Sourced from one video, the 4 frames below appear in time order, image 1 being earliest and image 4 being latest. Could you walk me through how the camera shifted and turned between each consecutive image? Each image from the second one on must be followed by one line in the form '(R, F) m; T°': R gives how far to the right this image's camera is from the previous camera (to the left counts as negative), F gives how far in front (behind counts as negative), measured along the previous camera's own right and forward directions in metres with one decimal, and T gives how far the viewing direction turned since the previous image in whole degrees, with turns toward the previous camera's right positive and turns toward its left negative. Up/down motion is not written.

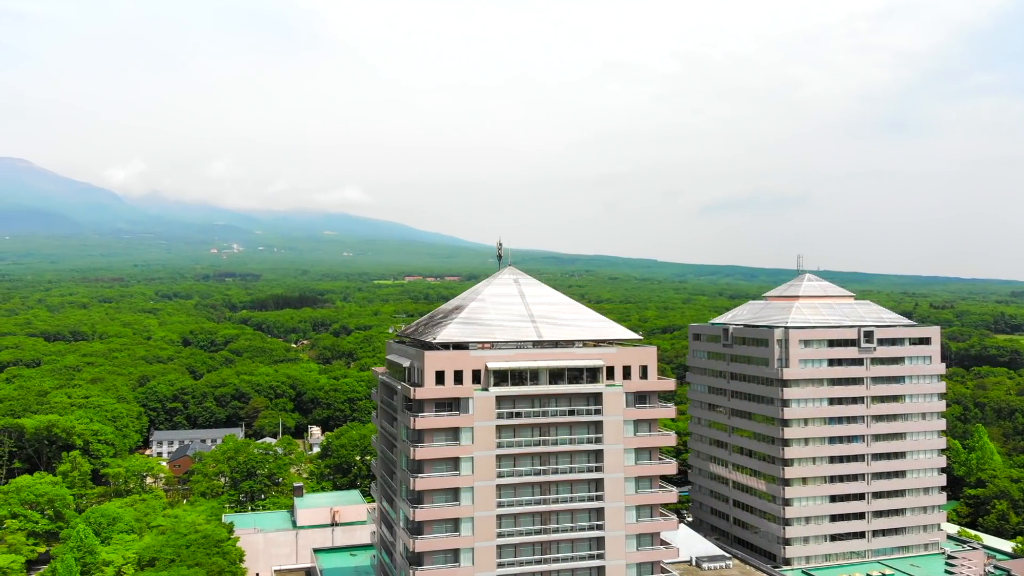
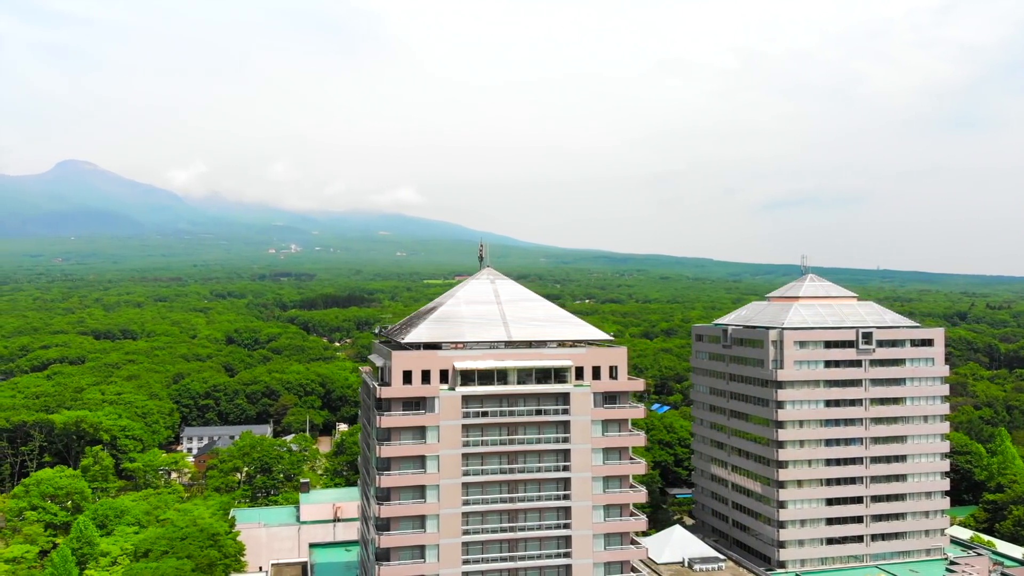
(+3.6, -0.4) m; -3°
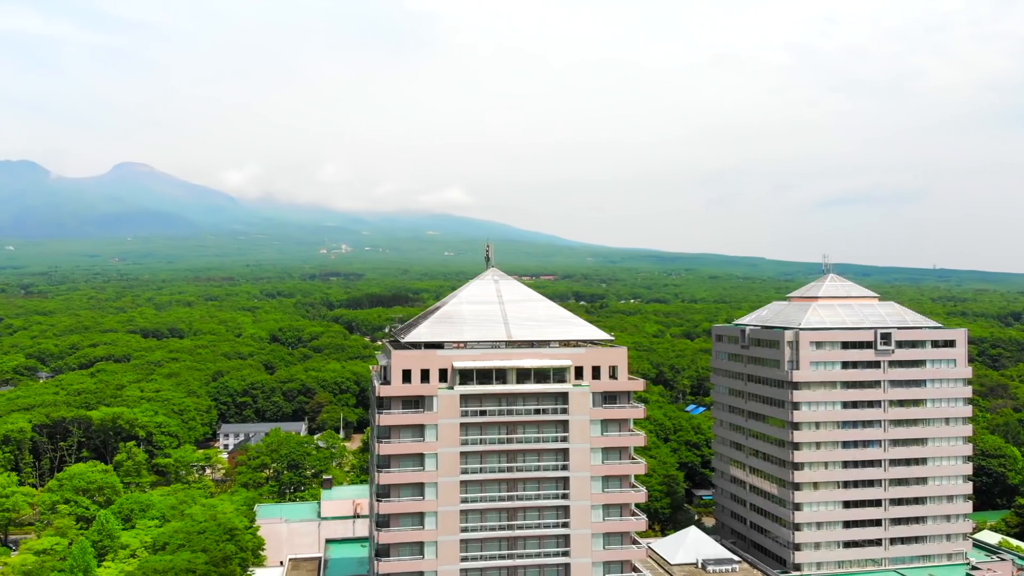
(+2.1, -0.3) m; -3°
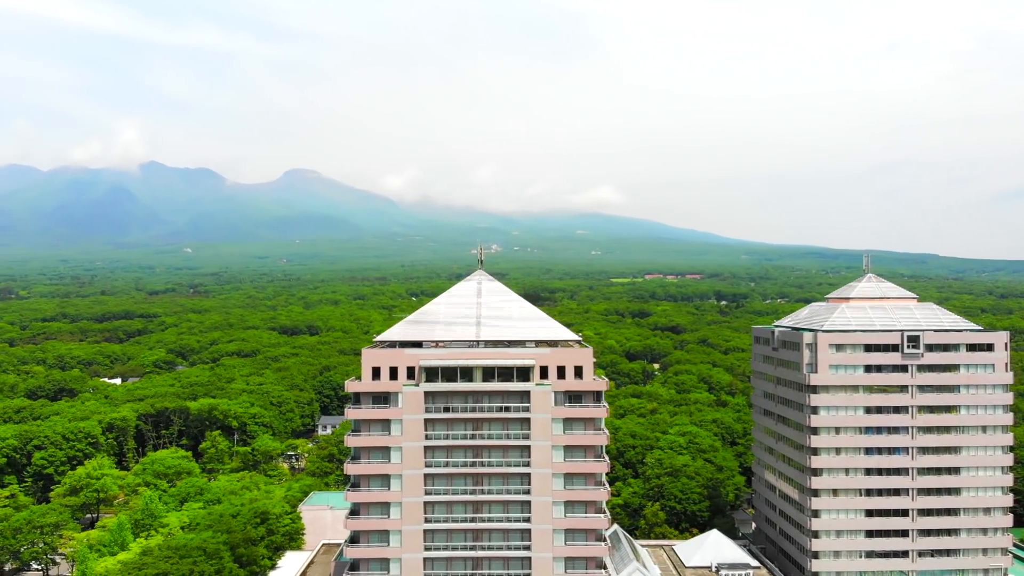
(+8.2, -0.8) m; -9°
